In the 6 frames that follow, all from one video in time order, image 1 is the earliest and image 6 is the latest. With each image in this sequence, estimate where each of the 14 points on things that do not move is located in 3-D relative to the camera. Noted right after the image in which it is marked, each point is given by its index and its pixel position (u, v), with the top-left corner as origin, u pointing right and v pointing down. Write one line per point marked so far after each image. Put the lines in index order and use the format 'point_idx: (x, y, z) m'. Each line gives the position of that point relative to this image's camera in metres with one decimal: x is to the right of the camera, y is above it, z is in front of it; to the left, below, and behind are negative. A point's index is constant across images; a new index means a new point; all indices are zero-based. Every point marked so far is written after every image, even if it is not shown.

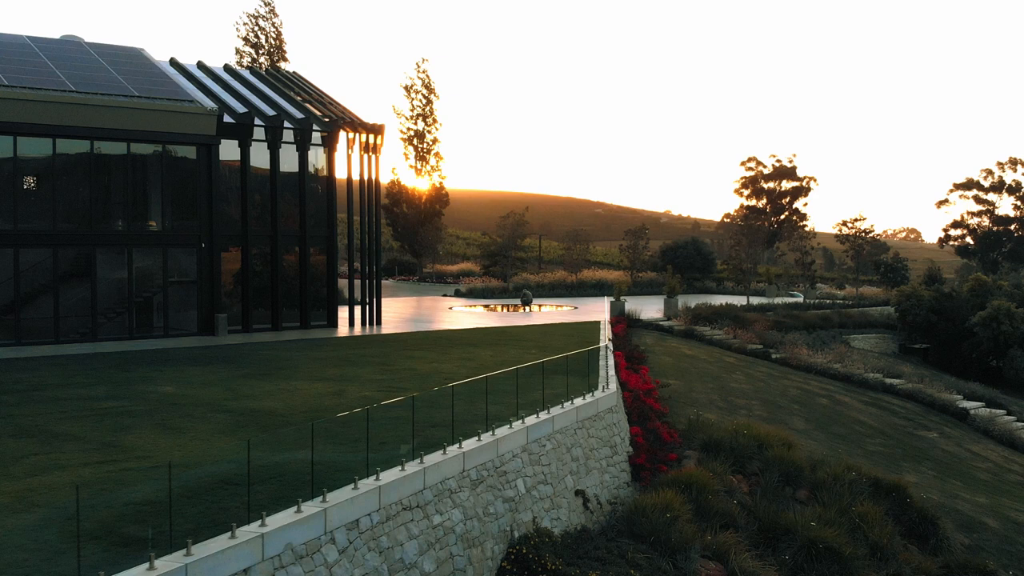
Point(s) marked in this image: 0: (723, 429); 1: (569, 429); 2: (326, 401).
0: (+3.9, -2.6, +15.2) m
1: (+0.8, -1.9, +11.3) m
2: (-2.7, -1.6, +11.8) m
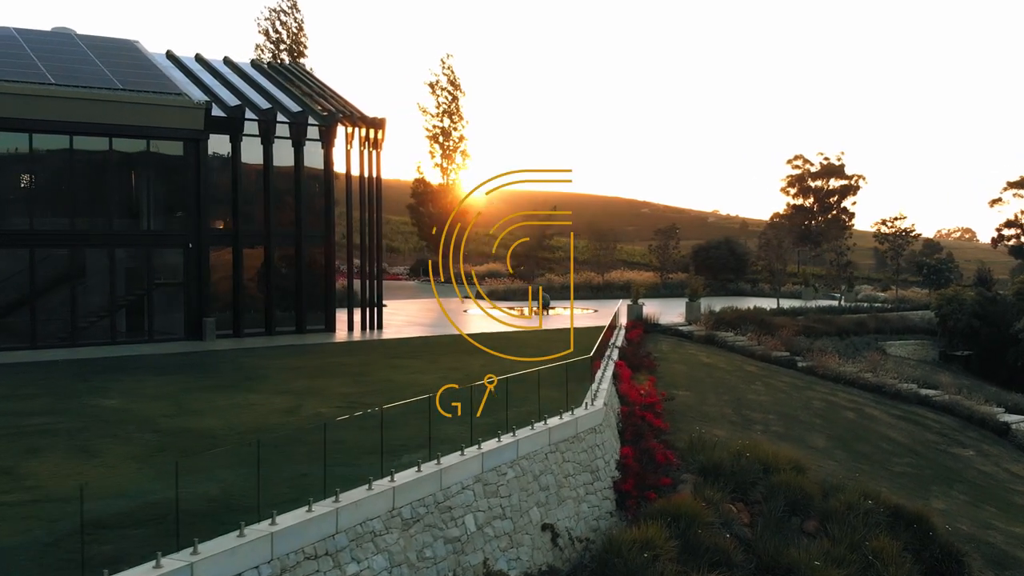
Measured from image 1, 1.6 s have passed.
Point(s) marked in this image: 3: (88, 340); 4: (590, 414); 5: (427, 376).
0: (+3.6, -2.7, +13.9) m
1: (+0.3, -2.0, +10.0) m
2: (-3.1, -1.7, +10.8) m
3: (-10.0, -1.2, +19.4) m
4: (+1.1, -1.8, +11.5) m
5: (-1.5, -1.6, +14.7) m
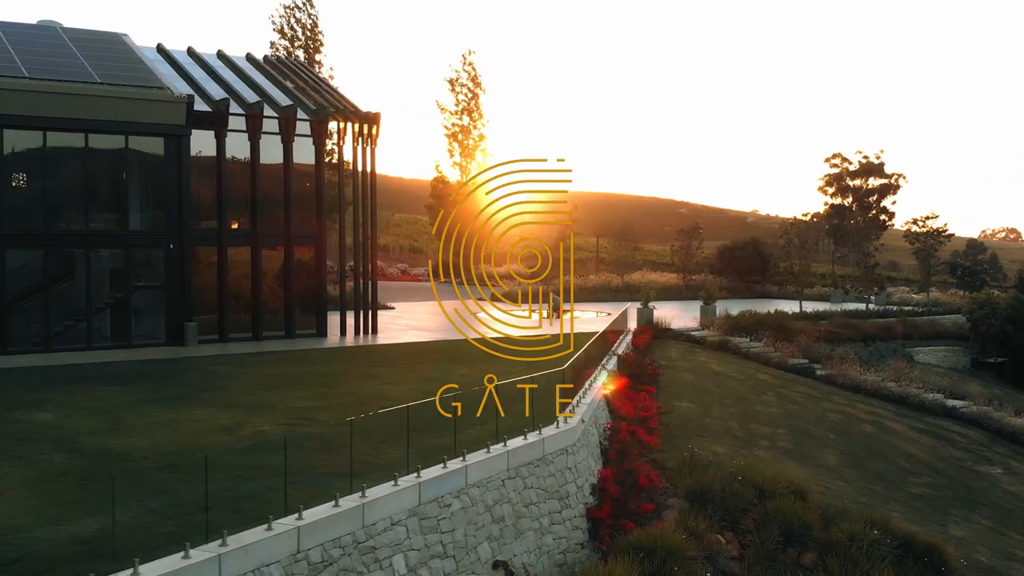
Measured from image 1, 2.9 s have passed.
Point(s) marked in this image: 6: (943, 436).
0: (+3.2, -2.8, +12.7) m
1: (-0.2, -2.1, +9.0) m
2: (-3.6, -1.8, +9.9) m
3: (-10.2, -1.3, +18.7) m
4: (+0.6, -1.8, +10.4) m
5: (-1.9, -1.6, +13.7) m
6: (+10.5, -3.6, +19.9) m
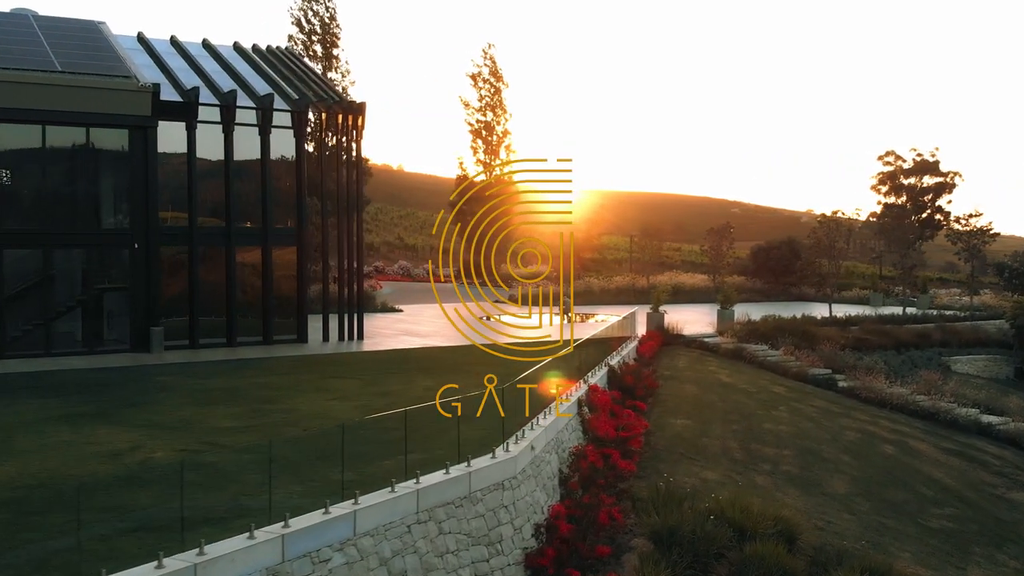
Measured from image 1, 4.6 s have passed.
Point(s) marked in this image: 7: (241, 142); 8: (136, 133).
0: (+2.5, -2.9, +11.1) m
1: (-1.1, -2.2, +7.6) m
2: (-4.5, -1.9, +8.6) m
3: (-10.6, -1.4, +17.8) m
4: (-0.2, -1.9, +9.0) m
5: (-2.5, -1.7, +12.4) m
6: (+10.1, -3.7, +18.0) m
7: (-6.6, +3.5, +20.0) m
8: (-8.5, +3.5, +18.6) m
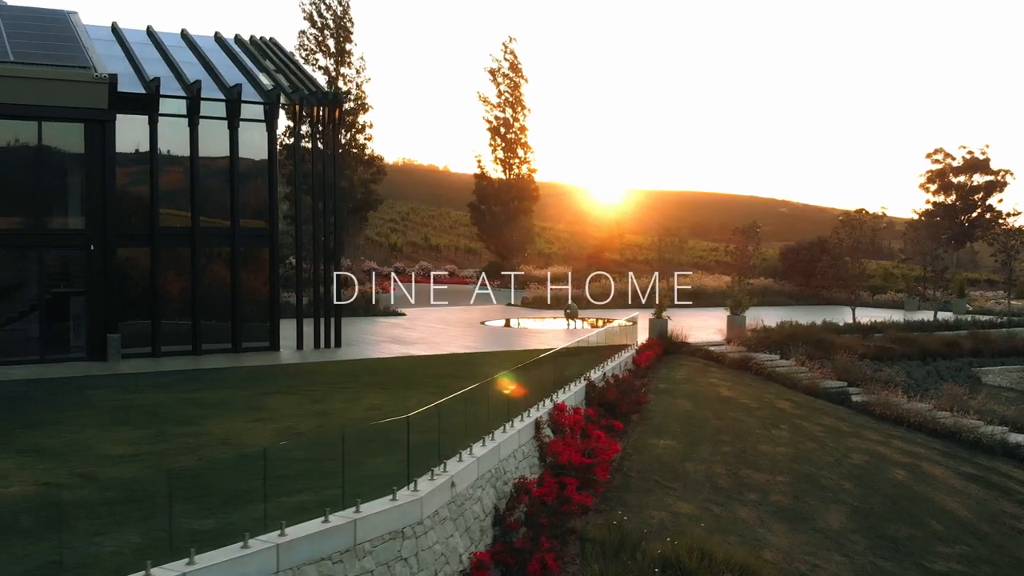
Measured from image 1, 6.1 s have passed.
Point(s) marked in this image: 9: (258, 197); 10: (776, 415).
0: (+1.7, -3.1, +9.7) m
1: (-2.1, -2.3, +6.3) m
2: (-5.4, -2.0, +7.5) m
3: (-11.1, -1.4, +16.9) m
4: (-1.1, -2.1, +7.7) m
5: (-3.3, -1.9, +11.2) m
6: (+9.6, -3.9, +16.2) m
7: (-7.0, +3.4, +18.9) m
8: (-9.0, +3.4, +17.7) m
9: (-6.1, +2.2, +19.6) m
10: (+6.0, -2.9, +18.5) m
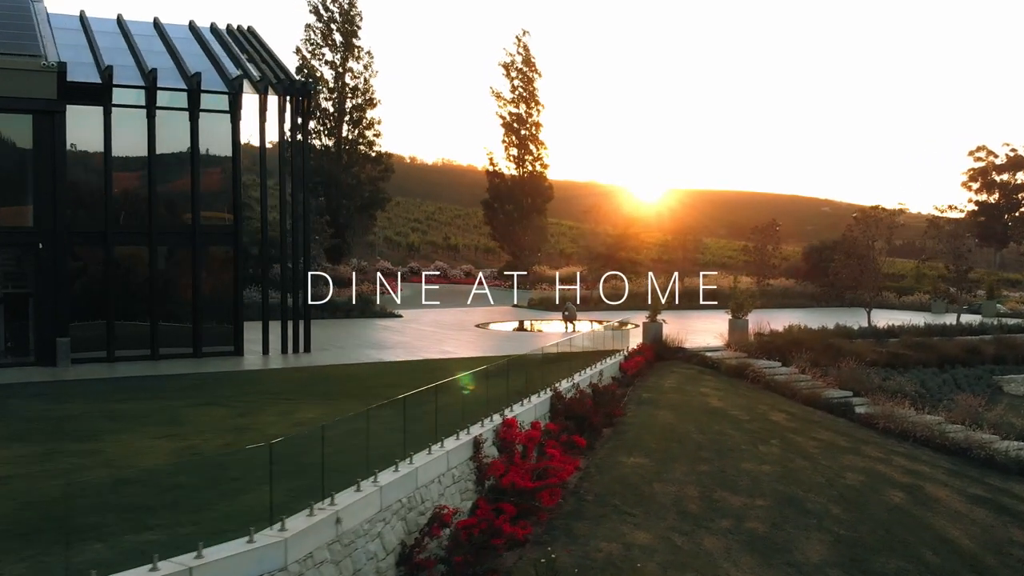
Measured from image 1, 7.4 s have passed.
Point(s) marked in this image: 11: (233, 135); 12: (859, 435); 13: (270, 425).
0: (+0.7, -3.1, +8.5) m
1: (-3.1, -2.4, +5.3) m
2: (-6.4, -2.0, +6.6) m
3: (-11.8, -1.5, +16.2) m
4: (-2.1, -2.1, +6.6) m
5: (-4.2, -1.9, +10.2) m
6: (+8.9, -4.0, +14.7) m
7: (-7.6, +3.4, +18.1) m
8: (-9.6, +3.4, +16.9) m
9: (-6.6, +2.1, +18.7) m
10: (+5.4, -2.9, +17.2) m
11: (-6.3, +3.4, +18.6) m
12: (+7.6, -3.2, +18.1) m
13: (-3.3, -1.9, +11.4) m
